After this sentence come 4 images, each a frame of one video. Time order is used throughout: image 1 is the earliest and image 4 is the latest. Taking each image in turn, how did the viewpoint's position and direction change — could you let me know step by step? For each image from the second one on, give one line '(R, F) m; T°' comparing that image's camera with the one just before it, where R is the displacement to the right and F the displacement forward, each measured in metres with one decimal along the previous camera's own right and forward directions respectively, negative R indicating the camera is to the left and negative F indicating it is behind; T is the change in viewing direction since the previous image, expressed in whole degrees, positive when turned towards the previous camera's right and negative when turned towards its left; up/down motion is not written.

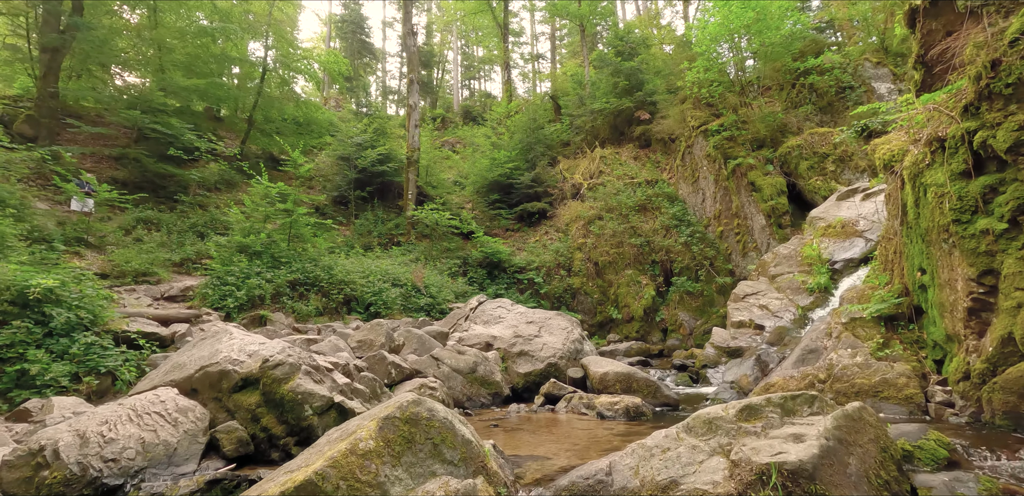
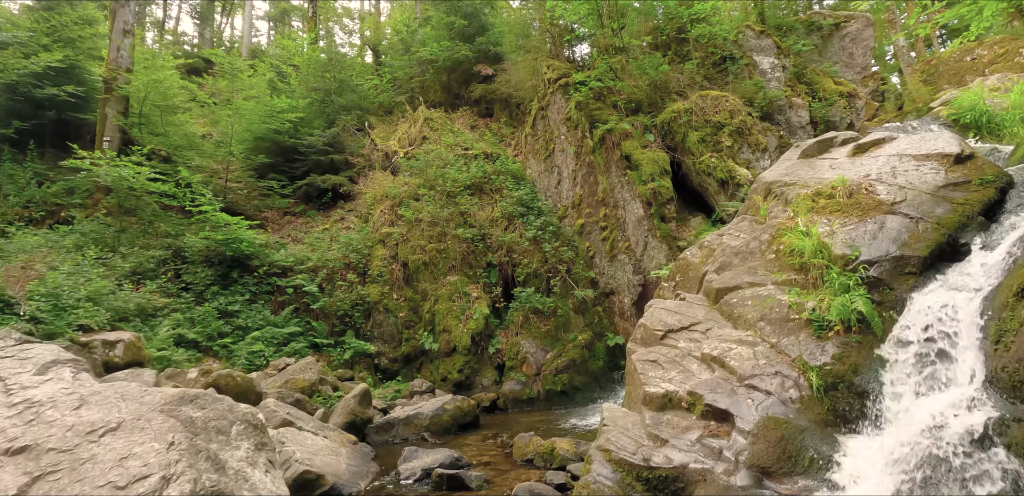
(+1.9, +6.2) m; +17°
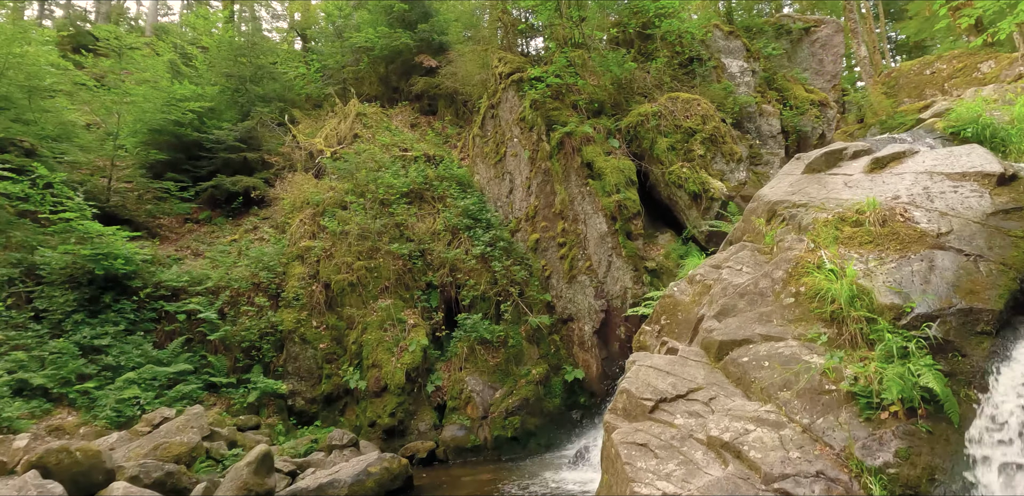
(+0.1, +1.3) m; +6°
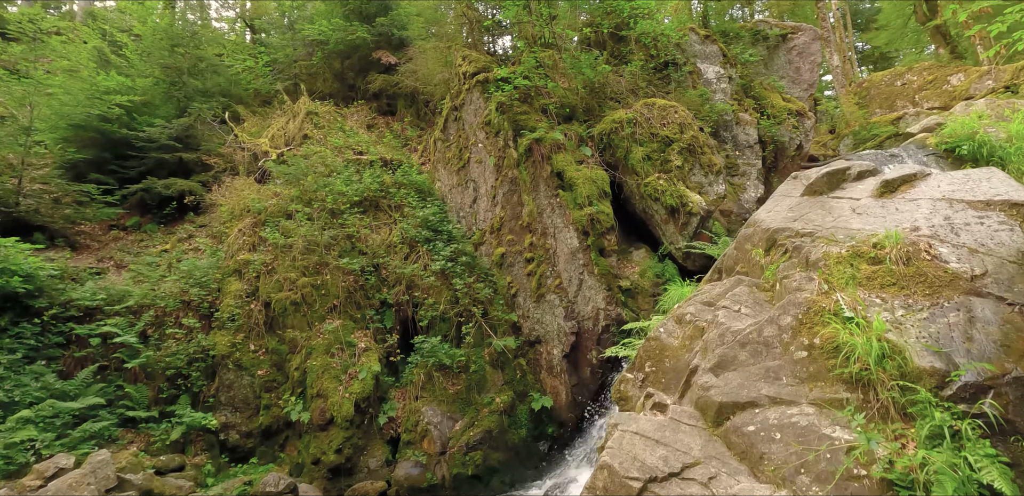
(+0.1, +0.7) m; +3°
